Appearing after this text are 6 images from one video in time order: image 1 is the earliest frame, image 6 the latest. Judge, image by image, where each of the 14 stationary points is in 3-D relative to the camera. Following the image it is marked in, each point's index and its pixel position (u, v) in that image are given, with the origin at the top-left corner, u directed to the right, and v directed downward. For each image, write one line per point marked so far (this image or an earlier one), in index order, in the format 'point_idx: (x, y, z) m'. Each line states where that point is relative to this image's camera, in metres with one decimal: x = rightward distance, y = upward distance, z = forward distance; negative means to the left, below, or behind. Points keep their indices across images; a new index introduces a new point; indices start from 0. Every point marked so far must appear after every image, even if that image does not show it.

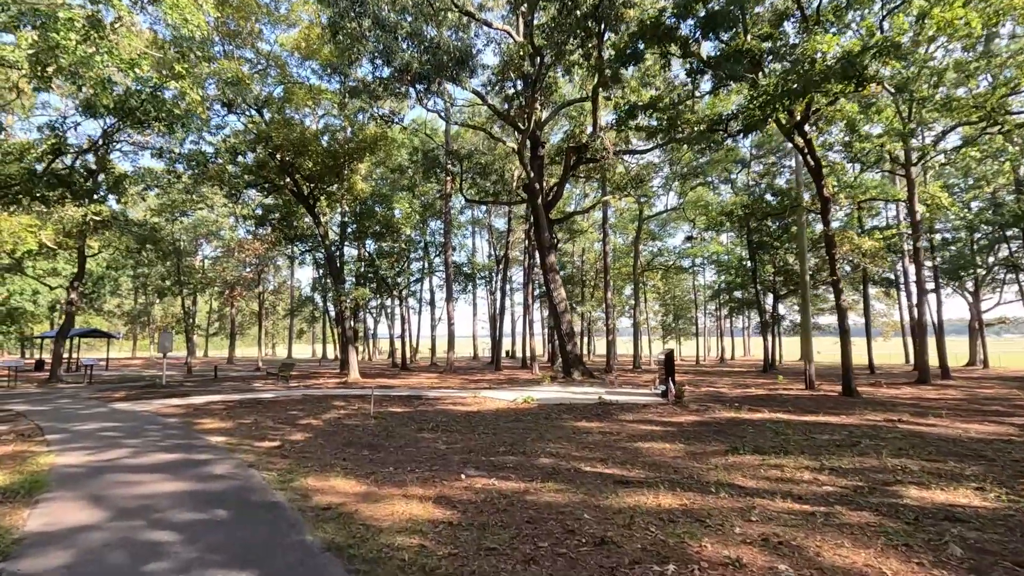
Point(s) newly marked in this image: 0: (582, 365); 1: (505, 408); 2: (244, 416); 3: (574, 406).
0: (+2.6, -2.8, +19.7) m
1: (-0.1, -2.3, +10.1) m
2: (-4.7, -2.3, +9.5) m
3: (+1.2, -2.3, +10.5) m
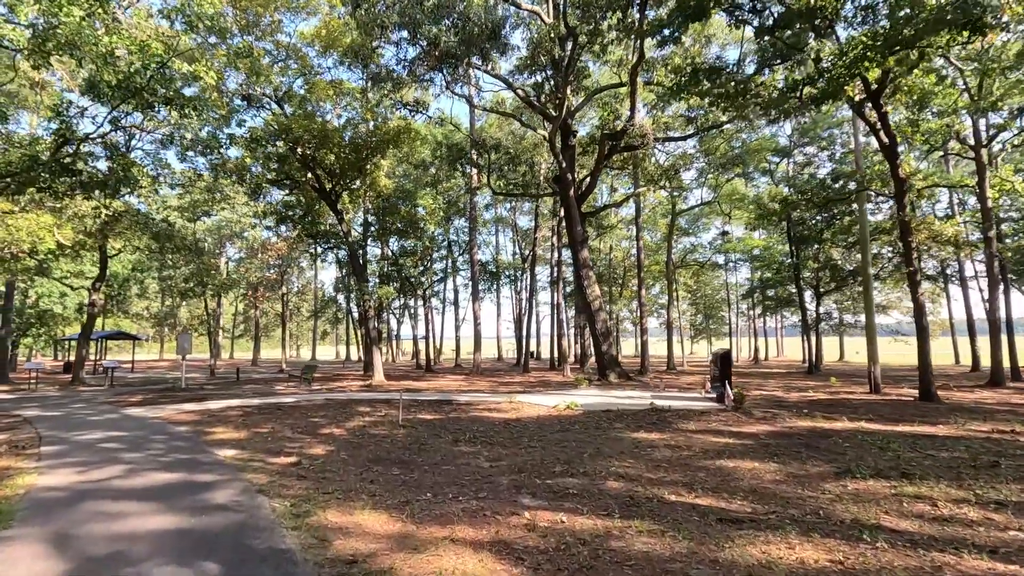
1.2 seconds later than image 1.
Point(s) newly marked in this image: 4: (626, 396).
0: (+3.7, -2.7, +18.6) m
1: (+0.6, -2.2, +9.1) m
2: (-4.0, -2.2, +8.7) m
3: (+1.9, -2.2, +9.4) m
4: (+2.6, -2.5, +12.4) m
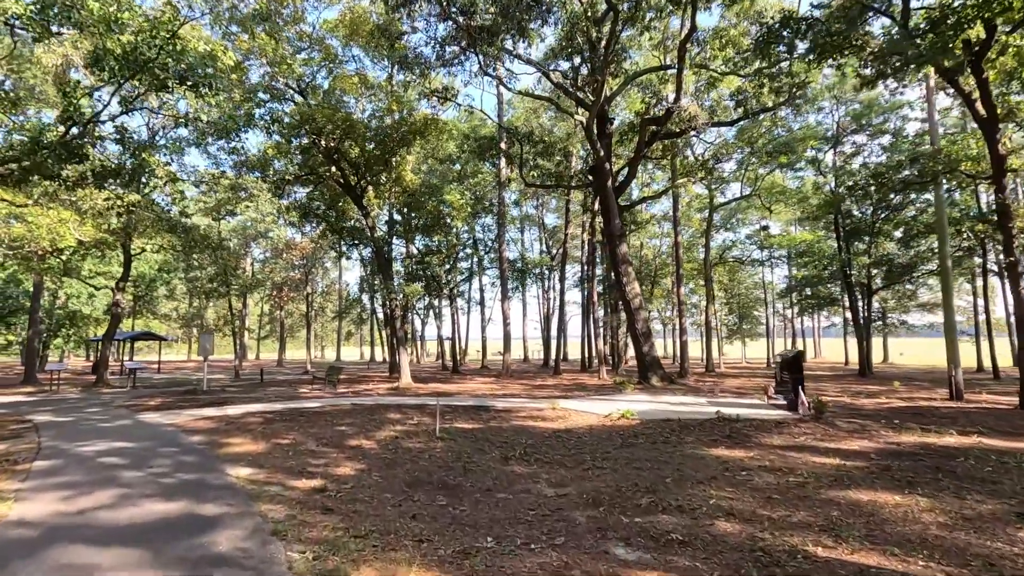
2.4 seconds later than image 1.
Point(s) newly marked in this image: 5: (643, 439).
0: (+4.8, -2.6, +17.4) m
1: (+1.3, -2.1, +8.0) m
2: (-3.3, -2.1, +7.8) m
3: (+2.7, -2.1, +8.3) m
4: (+3.5, -2.4, +11.2) m
5: (+1.7, -2.0, +7.2) m
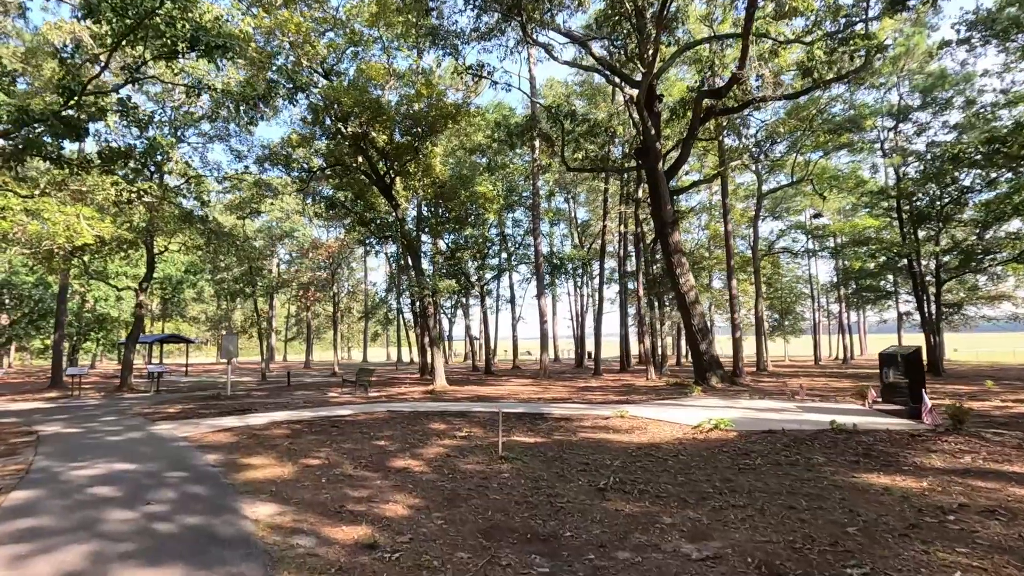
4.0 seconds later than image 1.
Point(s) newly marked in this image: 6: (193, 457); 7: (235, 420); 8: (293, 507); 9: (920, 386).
0: (+6.1, -2.3, +15.8) m
1: (+2.2, -1.9, +6.5) m
2: (-2.4, -2.0, +6.5) m
3: (+3.6, -1.9, +6.8) m
4: (+4.5, -2.1, +9.7) m
5: (+2.6, -1.8, +5.7) m
6: (-3.7, -2.0, +6.3) m
7: (-4.8, -2.3, +9.4) m
8: (-1.7, -1.7, +4.2) m
9: (+6.1, -1.3, +8.3) m
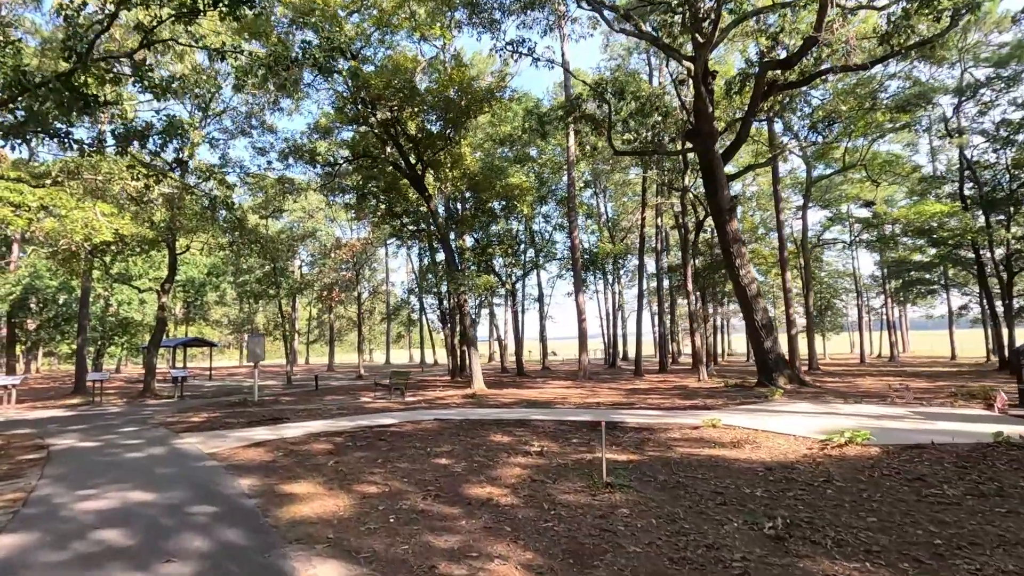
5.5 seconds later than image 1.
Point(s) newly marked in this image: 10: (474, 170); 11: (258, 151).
0: (+7.3, -2.1, +14.4) m
1: (+3.2, -1.7, +5.2) m
2: (-1.5, -1.9, +5.4) m
3: (+4.6, -1.7, +5.5) m
4: (+5.6, -1.9, +8.3) m
5: (+3.5, -1.6, +4.4) m
6: (-2.8, -1.9, +5.2) m
7: (-3.8, -2.2, +8.3) m
8: (-0.8, -1.6, +3.1) m
9: (+7.1, -1.1, +6.8) m
10: (-1.3, +4.3, +19.6) m
11: (-9.3, +5.0, +19.8) m
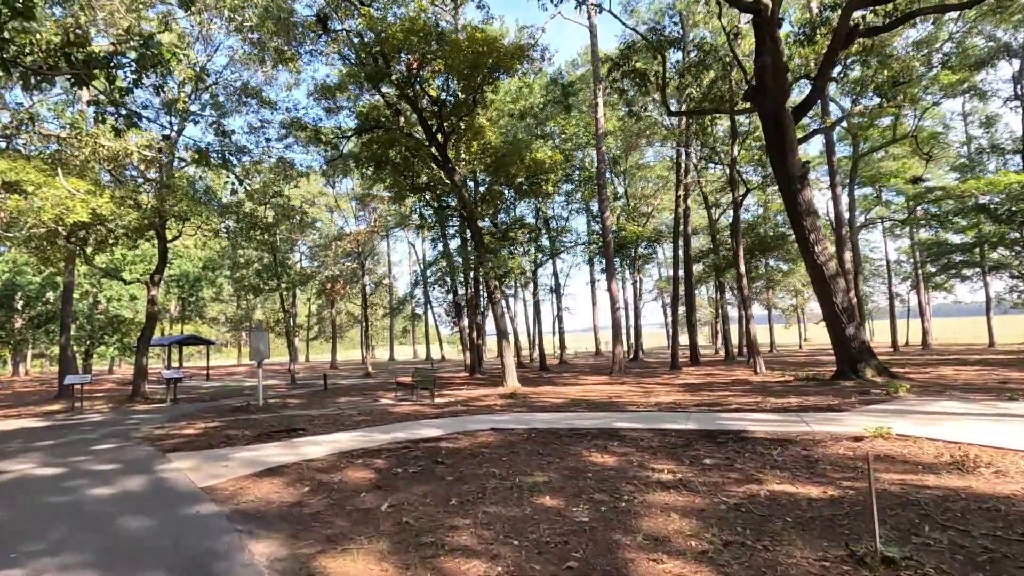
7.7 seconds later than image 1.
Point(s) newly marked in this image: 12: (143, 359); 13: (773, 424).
0: (+8.3, -1.6, +12.5) m
1: (+4.2, -1.3, +3.3) m
2: (-0.4, -1.6, +3.4) m
3: (+5.6, -1.3, +3.6) m
4: (+6.6, -1.5, +6.4) m
5: (+4.6, -1.3, +2.5) m
6: (-1.7, -1.6, +3.2) m
7: (-2.7, -1.9, +6.4) m
8: (+0.2, -1.3, +1.1) m
9: (+8.2, -0.6, +5.0) m
10: (-0.5, +4.7, +17.6) m
11: (-8.4, +5.3, +17.7) m
12: (-12.0, -2.3, +17.7) m
13: (+3.3, -1.7, +6.8) m
